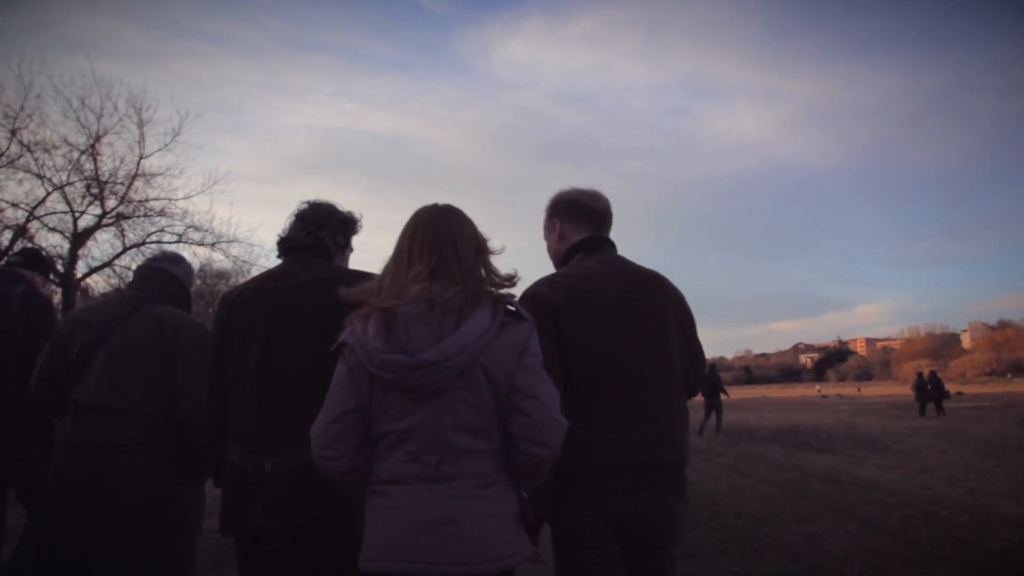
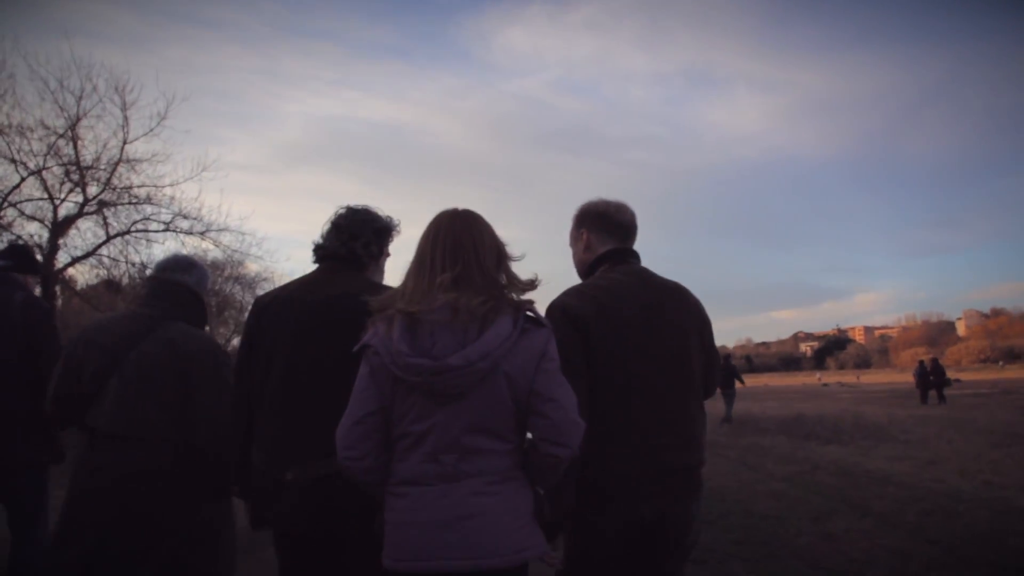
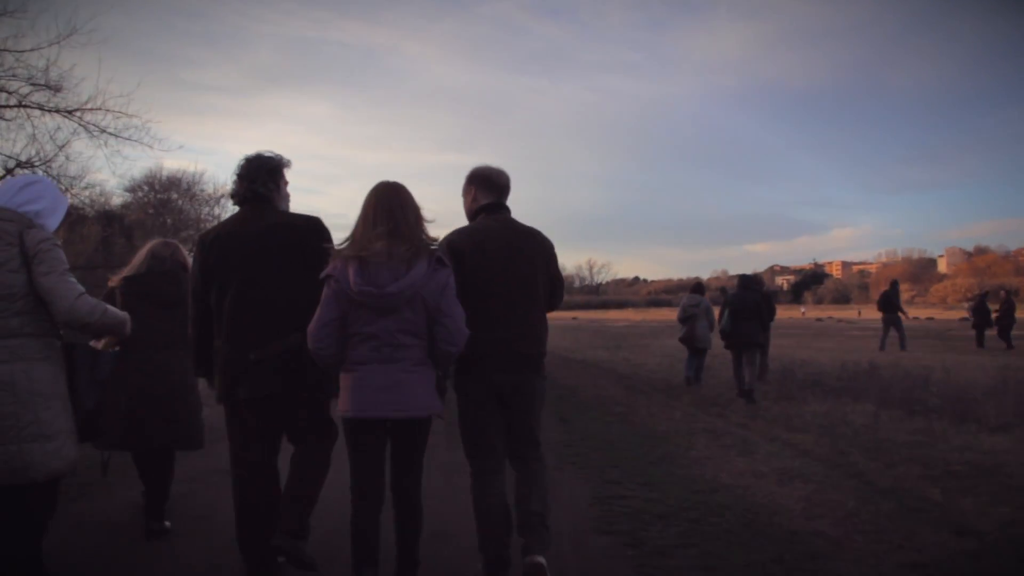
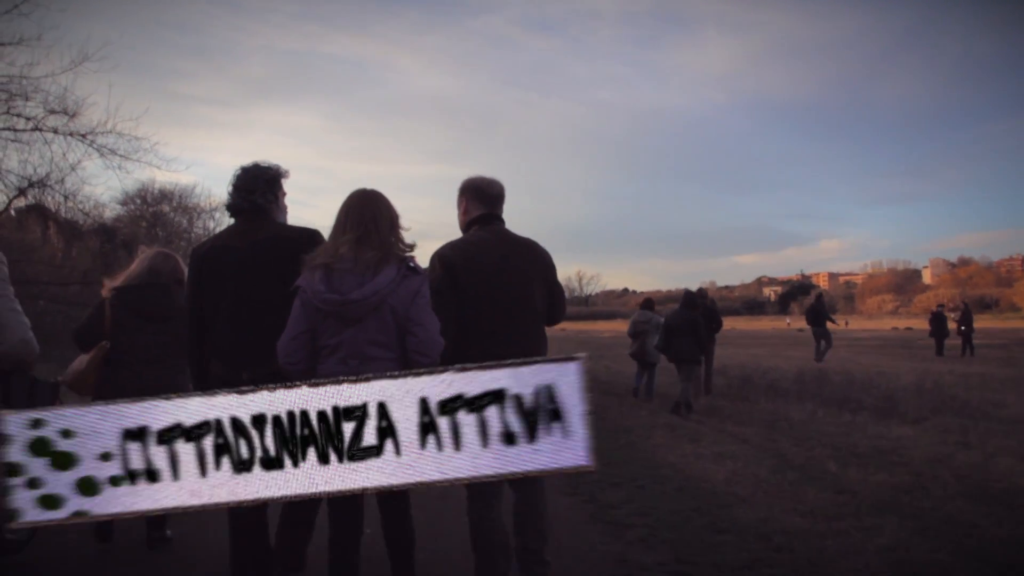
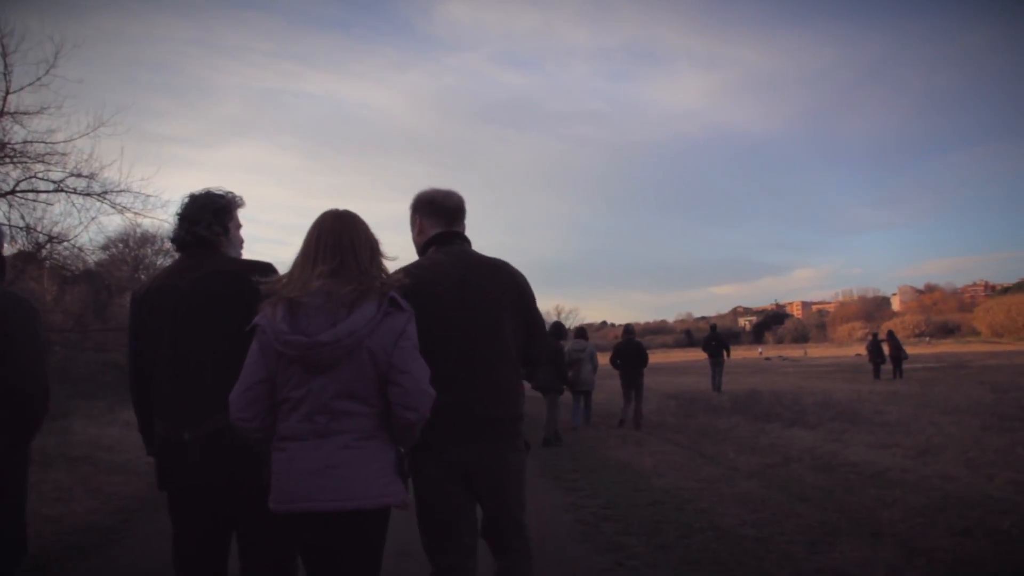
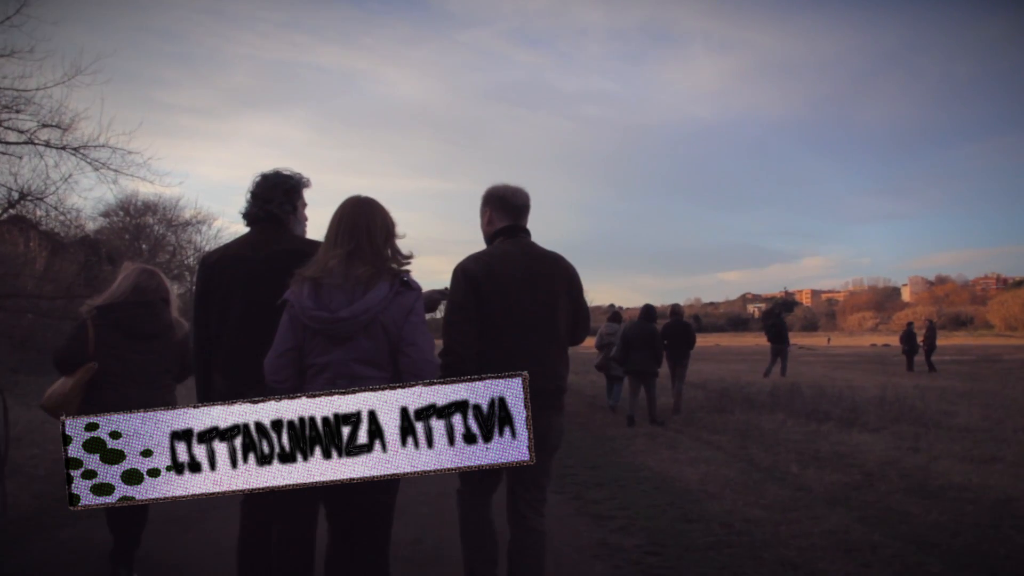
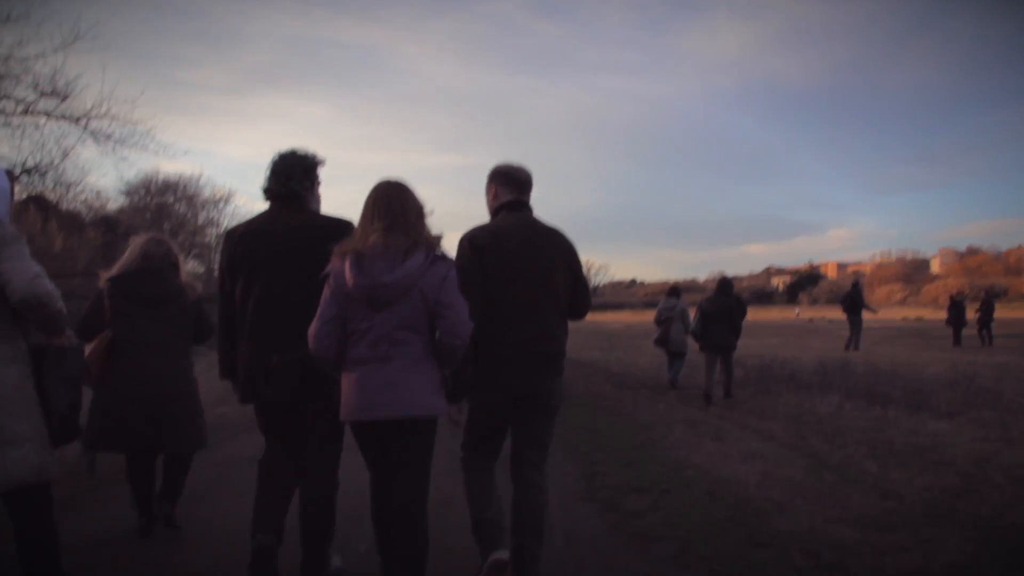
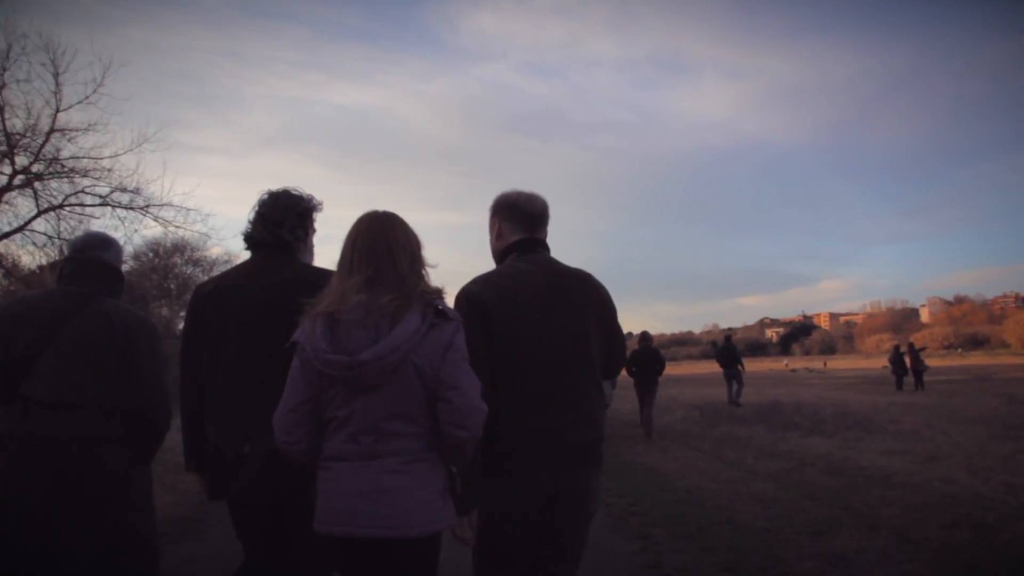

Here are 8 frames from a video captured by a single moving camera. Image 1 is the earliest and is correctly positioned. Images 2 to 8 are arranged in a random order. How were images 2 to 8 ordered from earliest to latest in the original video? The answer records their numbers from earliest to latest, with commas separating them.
2, 8, 5, 6, 4, 7, 3
